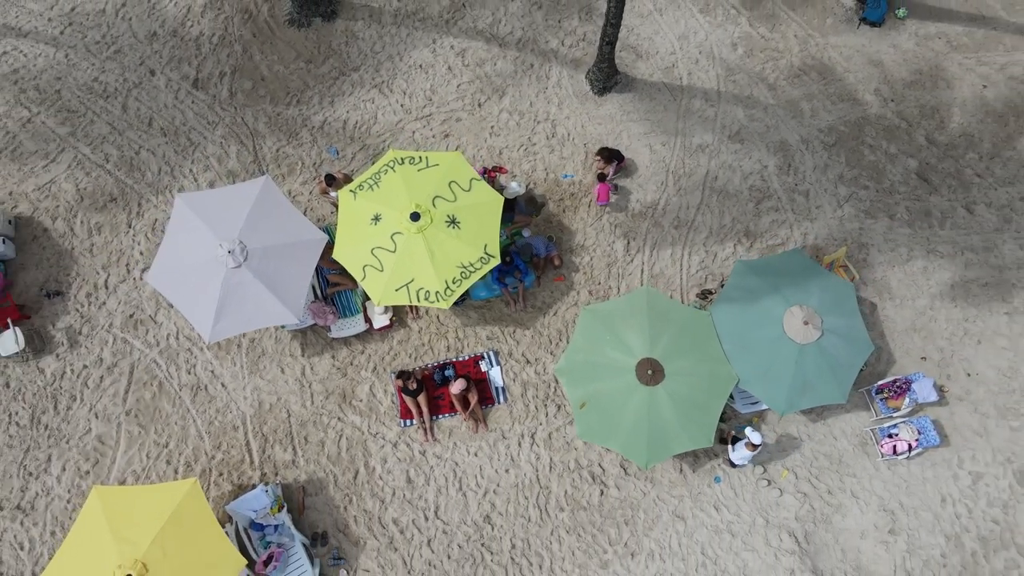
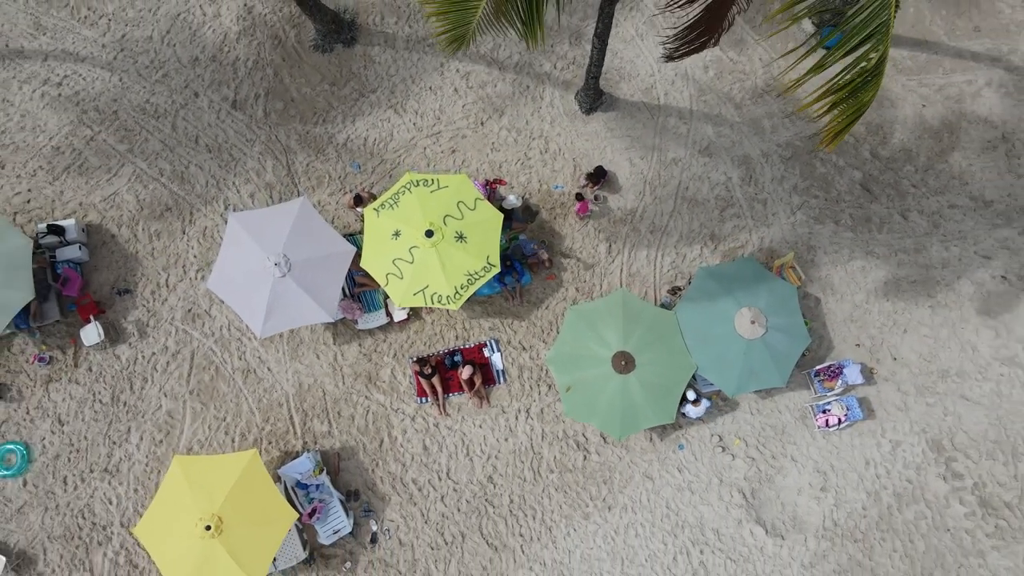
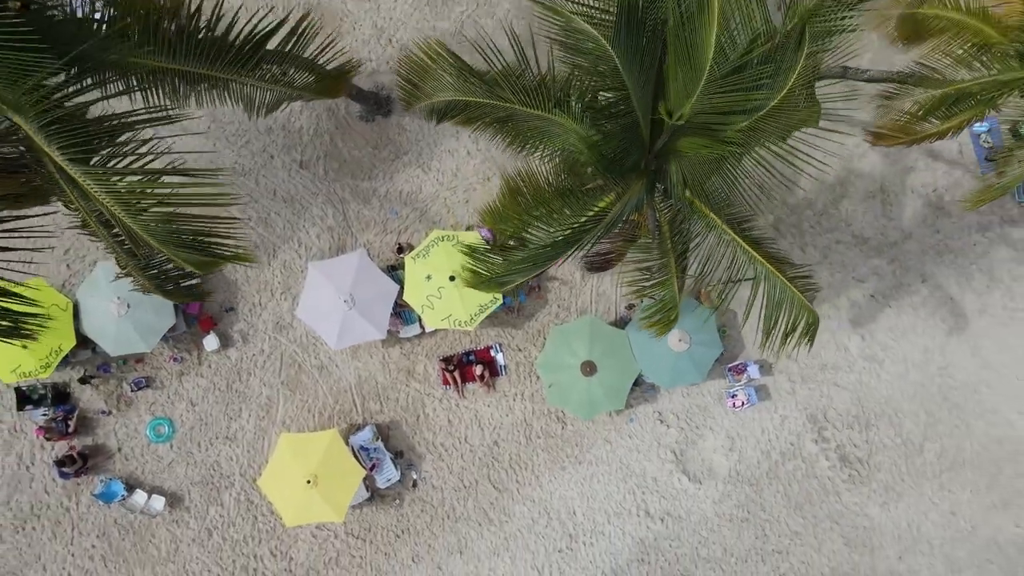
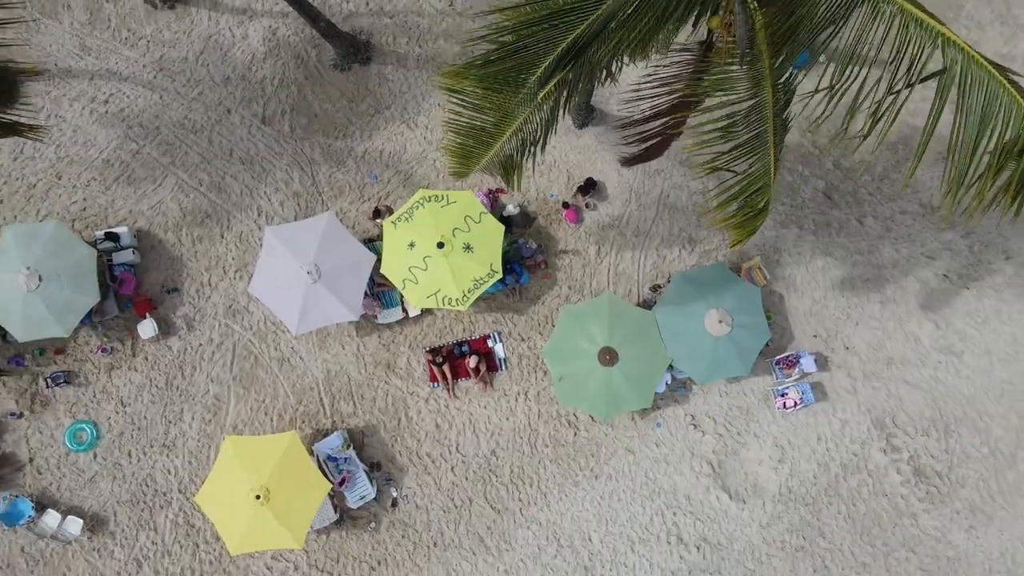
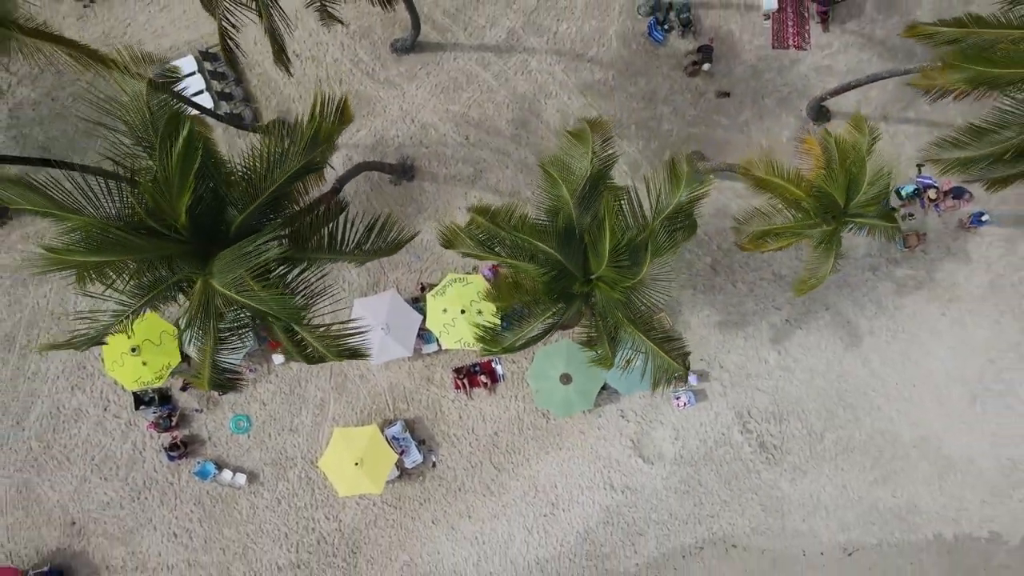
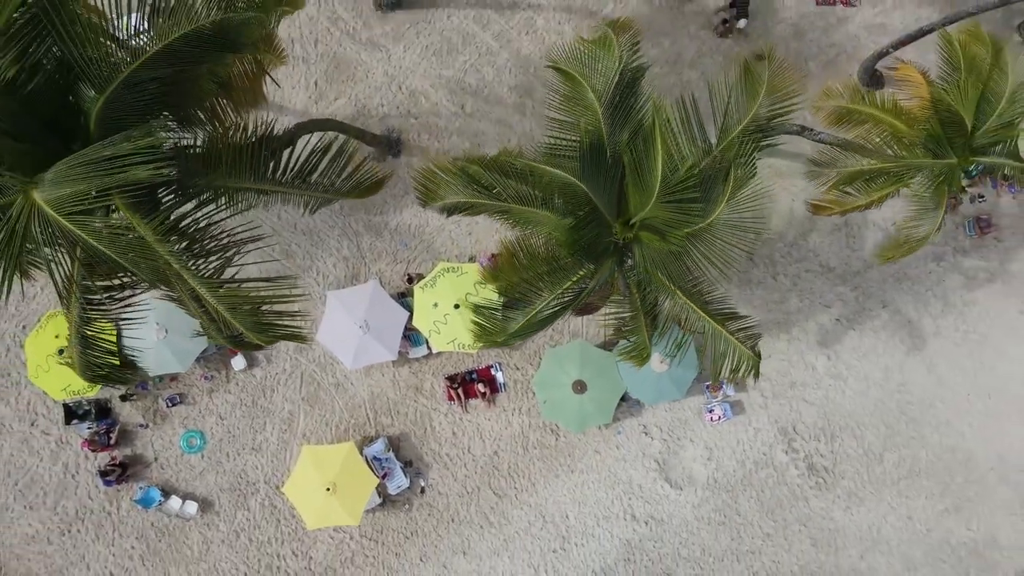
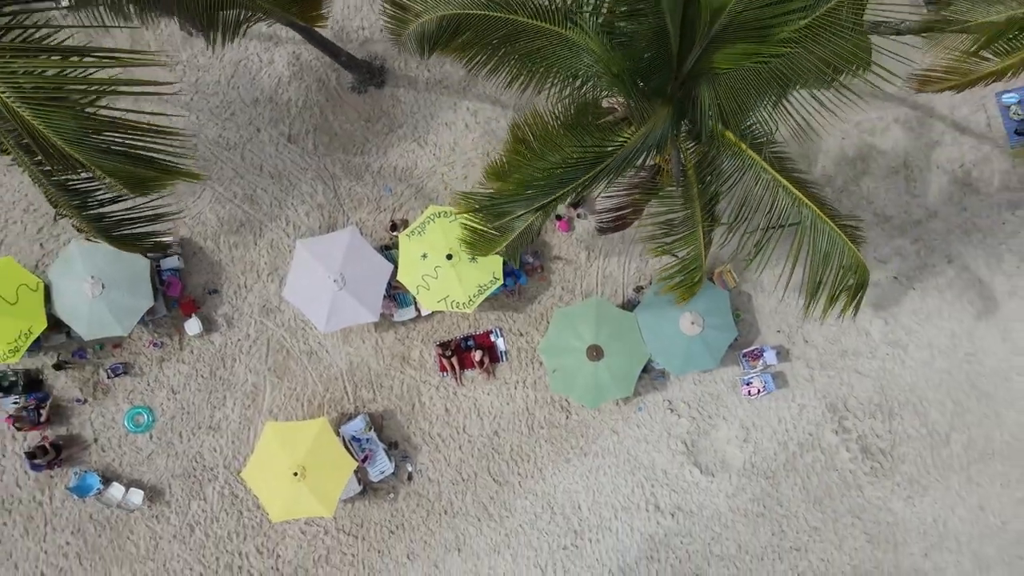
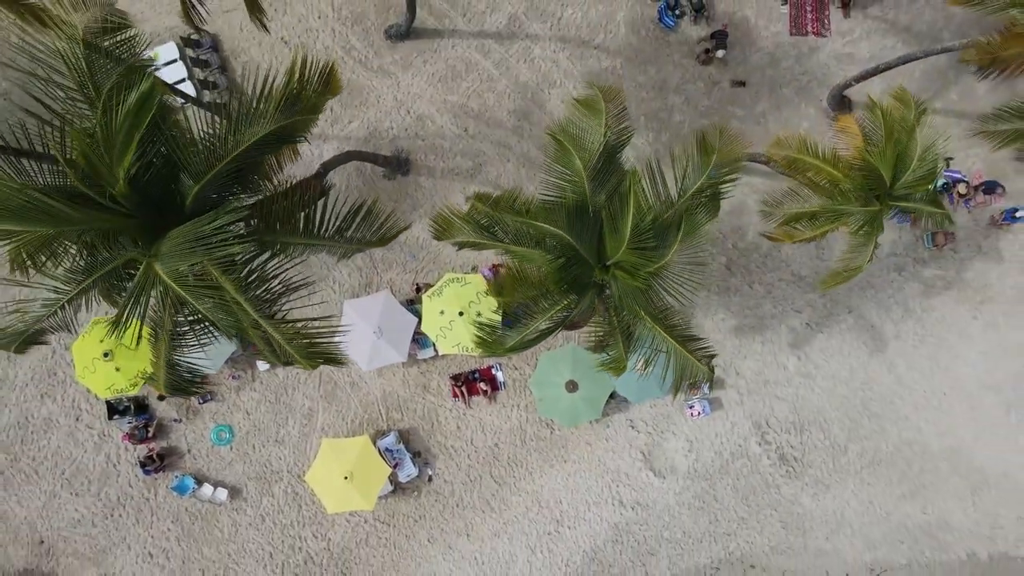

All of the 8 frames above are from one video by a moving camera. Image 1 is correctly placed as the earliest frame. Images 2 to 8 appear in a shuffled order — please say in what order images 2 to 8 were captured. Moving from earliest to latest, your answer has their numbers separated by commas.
2, 4, 7, 3, 6, 8, 5
